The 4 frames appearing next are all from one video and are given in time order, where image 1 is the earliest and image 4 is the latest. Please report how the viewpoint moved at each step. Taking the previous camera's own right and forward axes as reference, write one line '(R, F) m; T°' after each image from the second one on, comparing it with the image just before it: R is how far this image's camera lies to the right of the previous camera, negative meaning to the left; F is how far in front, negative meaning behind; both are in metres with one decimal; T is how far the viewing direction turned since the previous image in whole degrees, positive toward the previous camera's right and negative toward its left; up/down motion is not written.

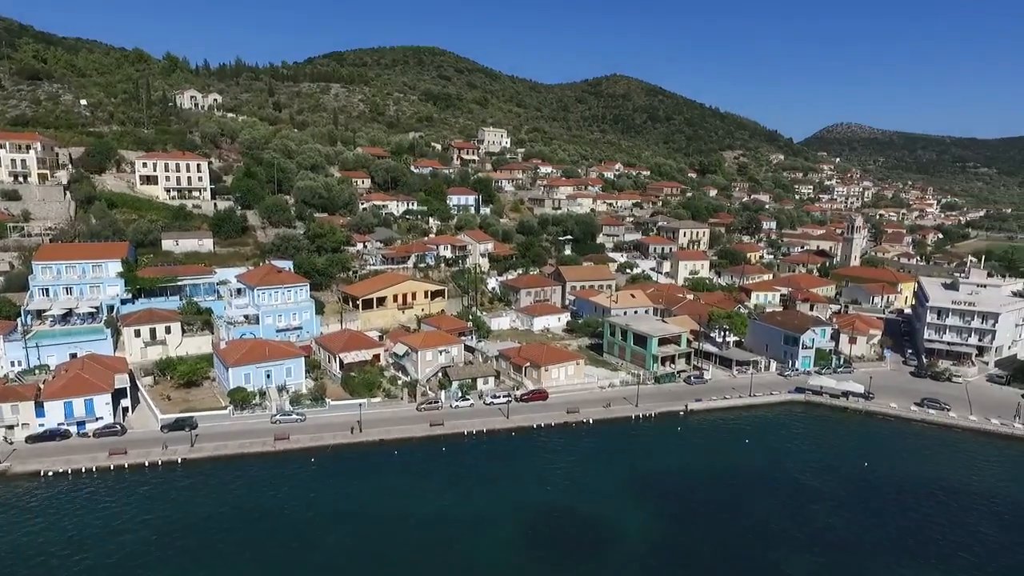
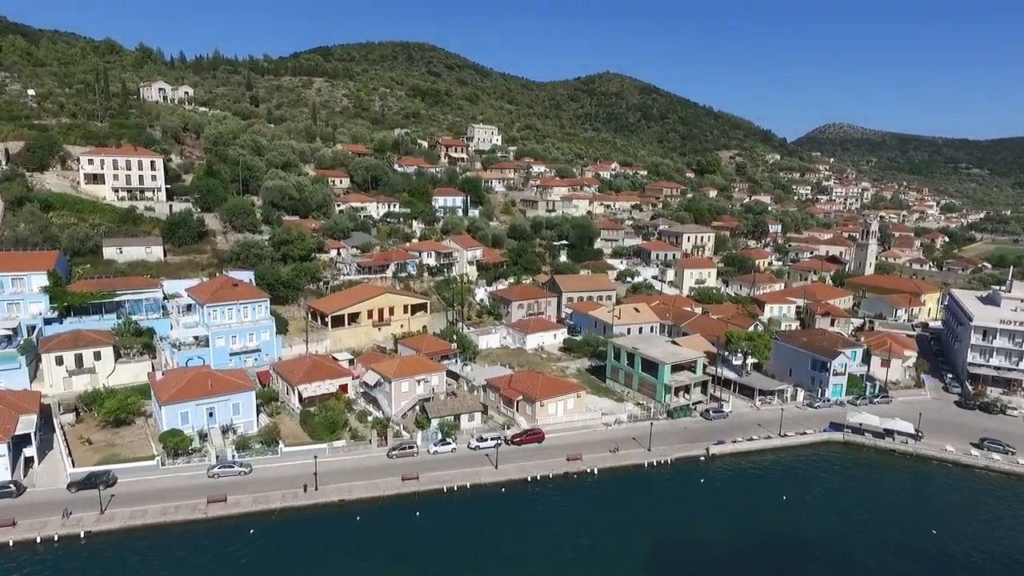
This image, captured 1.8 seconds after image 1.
(+0.1, +6.3) m; +1°
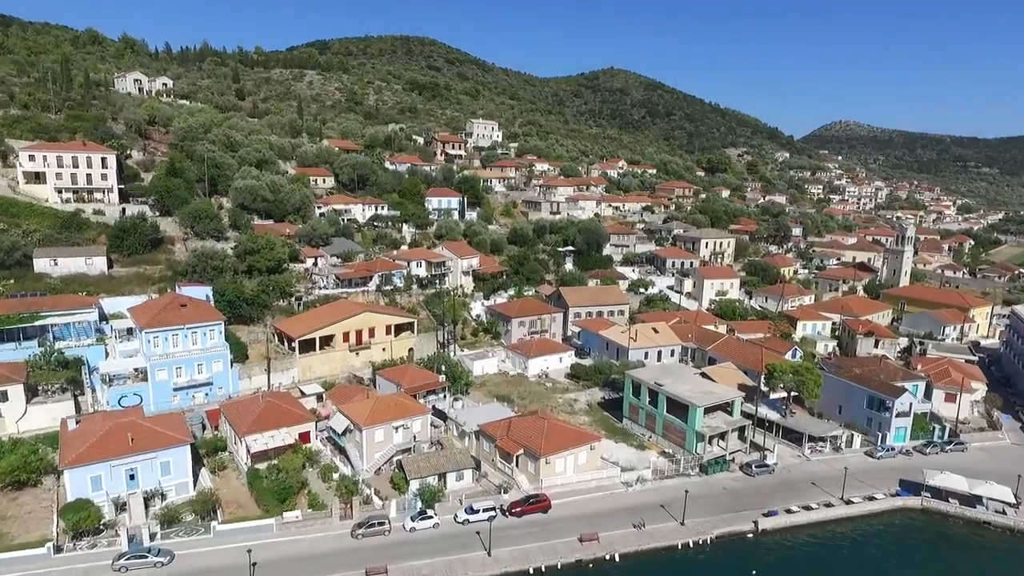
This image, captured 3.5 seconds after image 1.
(+0.1, +7.0) m; 0°
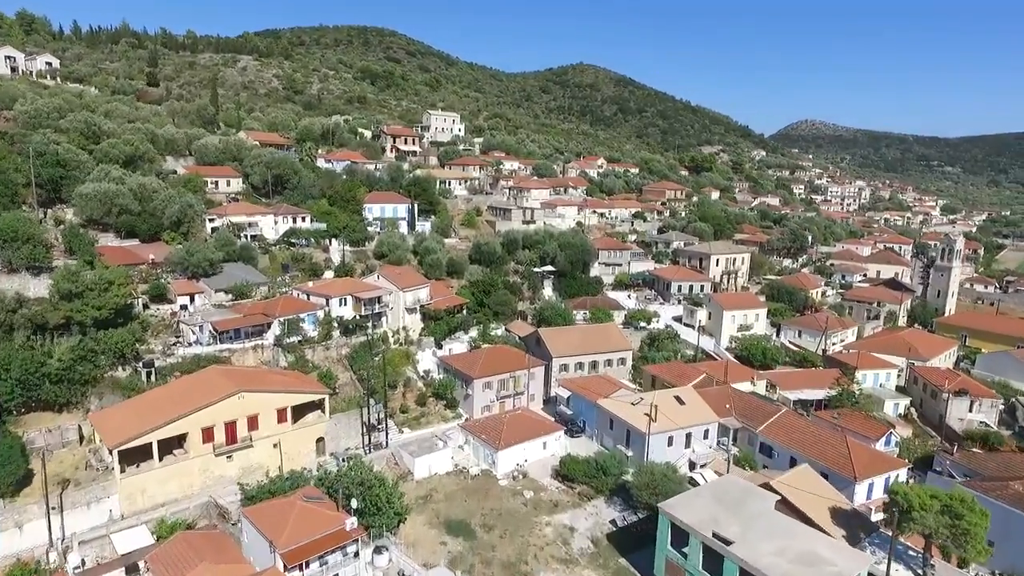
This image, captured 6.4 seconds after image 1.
(+0.4, +15.0) m; +3°
